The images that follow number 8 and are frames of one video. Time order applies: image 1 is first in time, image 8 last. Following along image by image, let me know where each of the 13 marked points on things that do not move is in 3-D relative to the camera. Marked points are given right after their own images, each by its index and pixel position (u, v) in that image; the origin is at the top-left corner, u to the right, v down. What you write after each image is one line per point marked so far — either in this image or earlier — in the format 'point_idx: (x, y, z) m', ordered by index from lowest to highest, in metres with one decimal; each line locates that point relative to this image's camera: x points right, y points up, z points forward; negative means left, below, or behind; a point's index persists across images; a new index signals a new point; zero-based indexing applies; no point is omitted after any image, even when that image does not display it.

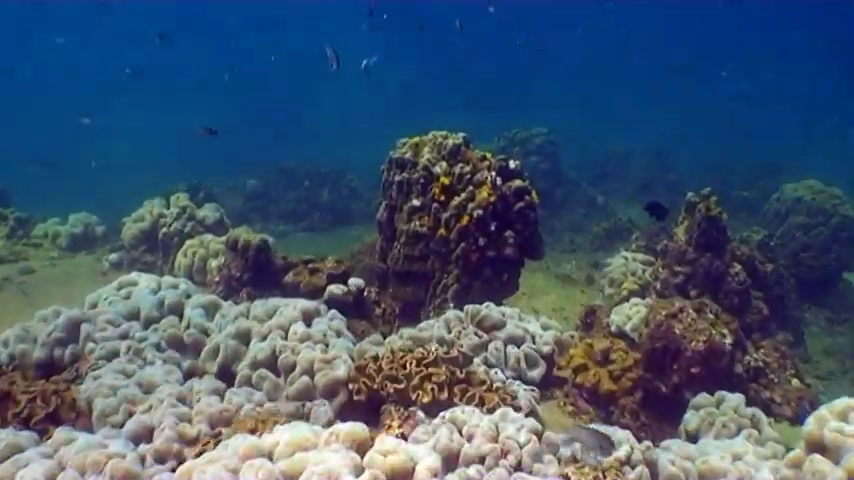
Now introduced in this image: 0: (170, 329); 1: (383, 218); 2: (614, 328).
0: (-2.0, -0.7, +7.9) m
1: (-0.4, +0.2, +9.9) m
2: (+2.0, -0.9, +10.4) m
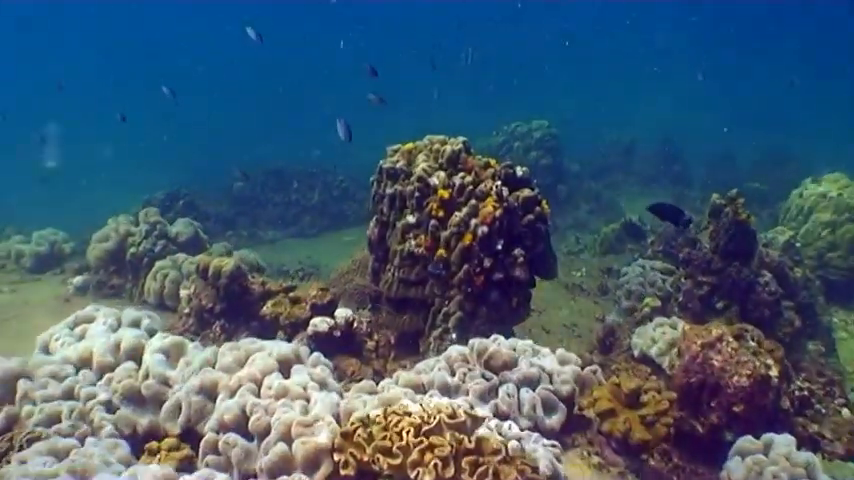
0: (-2.0, -0.9, +6.7) m
1: (-0.5, 0.0, +8.8) m
2: (+2.0, -1.0, +9.3) m
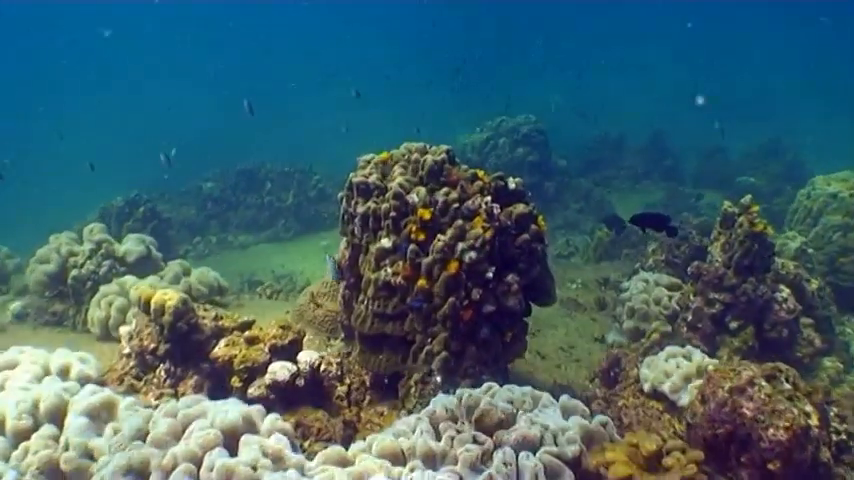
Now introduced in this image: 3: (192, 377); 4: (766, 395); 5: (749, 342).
0: (-2.2, -1.2, +5.5) m
1: (-0.6, -0.2, +7.6) m
2: (+1.8, -1.2, +8.1) m
3: (-1.7, -1.0, +7.2) m
4: (+2.2, -1.0, +6.4) m
5: (+3.1, -1.0, +9.6) m
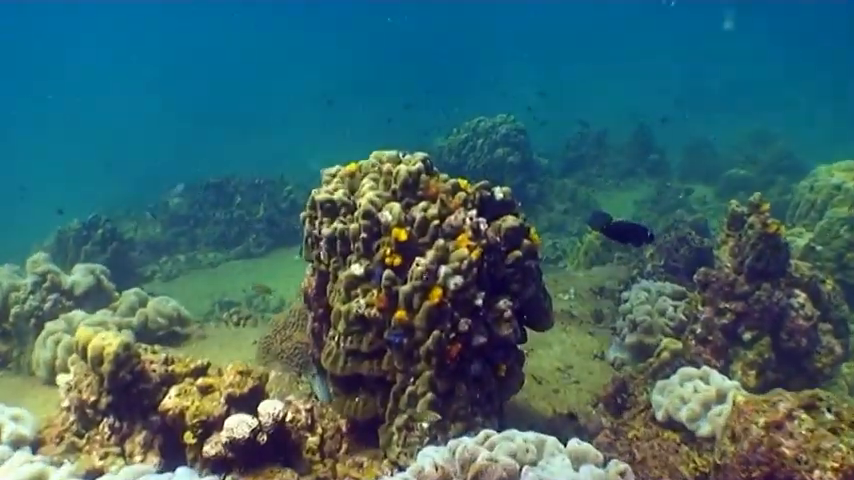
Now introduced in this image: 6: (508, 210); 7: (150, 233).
0: (-2.2, -1.4, +4.5) m
1: (-0.8, -0.3, +6.6) m
2: (+1.7, -1.3, +7.2) m
3: (-1.8, -1.2, +6.2) m
4: (+2.1, -1.0, +5.4) m
5: (+2.9, -1.0, +8.7) m
6: (+0.5, +0.2, +6.6) m
7: (-5.4, +0.1, +19.3) m
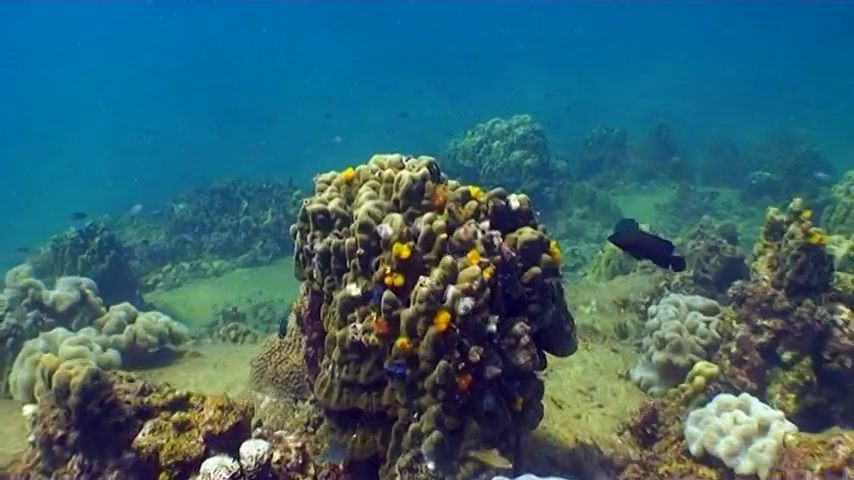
0: (-2.2, -1.5, +3.8) m
1: (-0.7, -0.4, +5.9) m
2: (+1.7, -1.4, +6.4) m
3: (-1.7, -1.3, +5.5) m
4: (+2.1, -1.1, +4.7) m
5: (+3.0, -1.1, +7.9) m
6: (+0.6, +0.1, +5.9) m
7: (-5.1, 0.0, +18.7) m
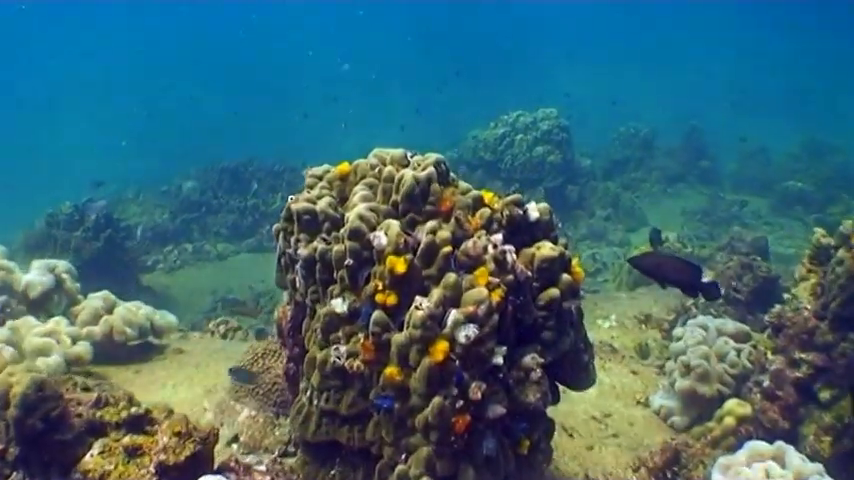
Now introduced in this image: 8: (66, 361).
0: (-2.3, -1.4, +3.1) m
1: (-0.7, -0.4, +5.2) m
2: (+1.7, -1.5, +5.7) m
3: (-1.8, -1.2, +4.8) m
4: (+2.0, -1.3, +3.9) m
5: (+3.0, -1.3, +7.1) m
6: (+0.6, 0.0, +5.1) m
7: (-4.8, +0.4, +18.0) m
8: (-2.6, -0.9, +7.1) m
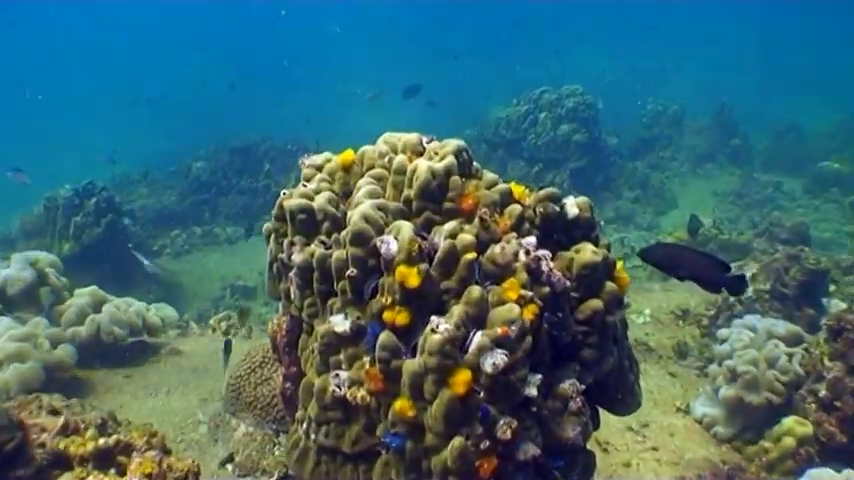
0: (-2.3, -1.5, +2.5) m
1: (-0.6, -0.4, +4.4) m
2: (+1.8, -1.5, +4.9) m
3: (-1.7, -1.3, +4.1) m
4: (+2.1, -1.3, +3.1) m
5: (+3.1, -1.2, +6.3) m
6: (+0.7, 0.0, +4.3) m
7: (-4.5, +0.7, +17.3) m
8: (-2.5, -0.8, +6.4) m
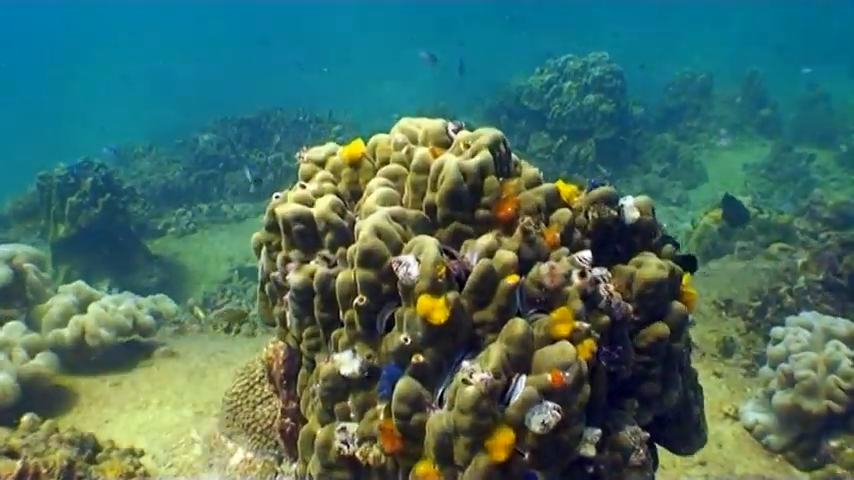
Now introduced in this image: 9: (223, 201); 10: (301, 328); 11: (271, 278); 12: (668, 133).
0: (-2.2, -1.6, +1.8) m
1: (-0.5, -0.5, +3.7) m
2: (+1.9, -1.5, +4.1) m
3: (-1.6, -1.3, +3.4) m
4: (+2.2, -1.4, +2.3) m
5: (+3.3, -1.2, +5.5) m
6: (+0.8, 0.0, +3.6) m
7: (-4.2, +1.1, +16.6) m
8: (-2.3, -0.8, +5.7) m
9: (-3.2, +0.6, +15.5) m
10: (-0.4, -0.3, +3.3) m
11: (-0.5, -0.1, +3.5) m
12: (+4.7, +2.1, +19.6) m
